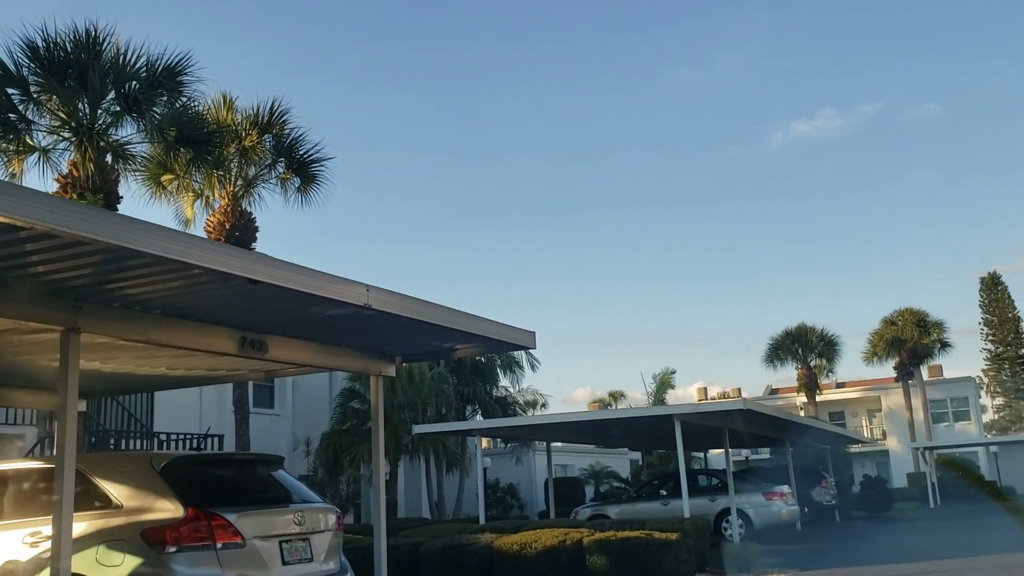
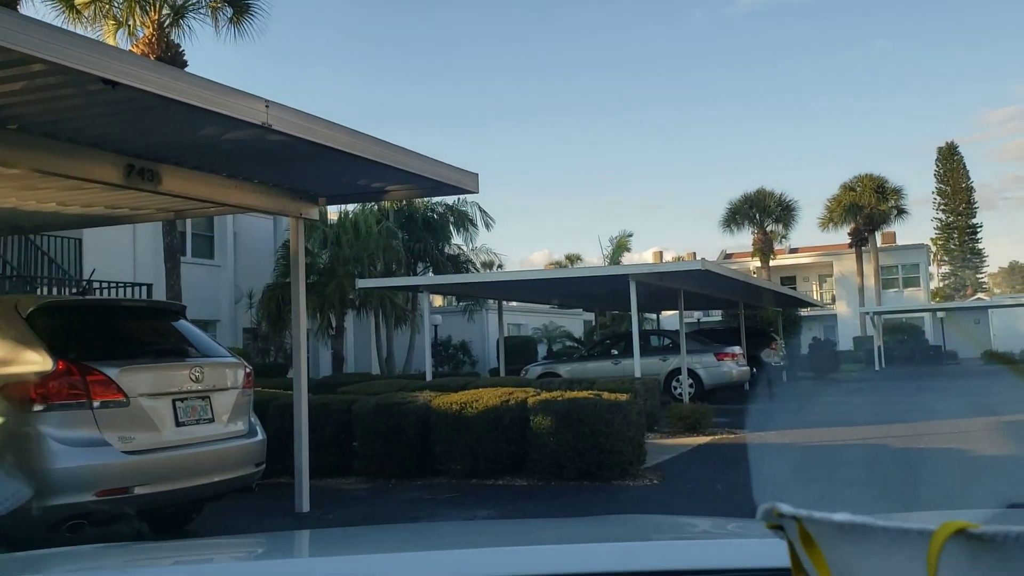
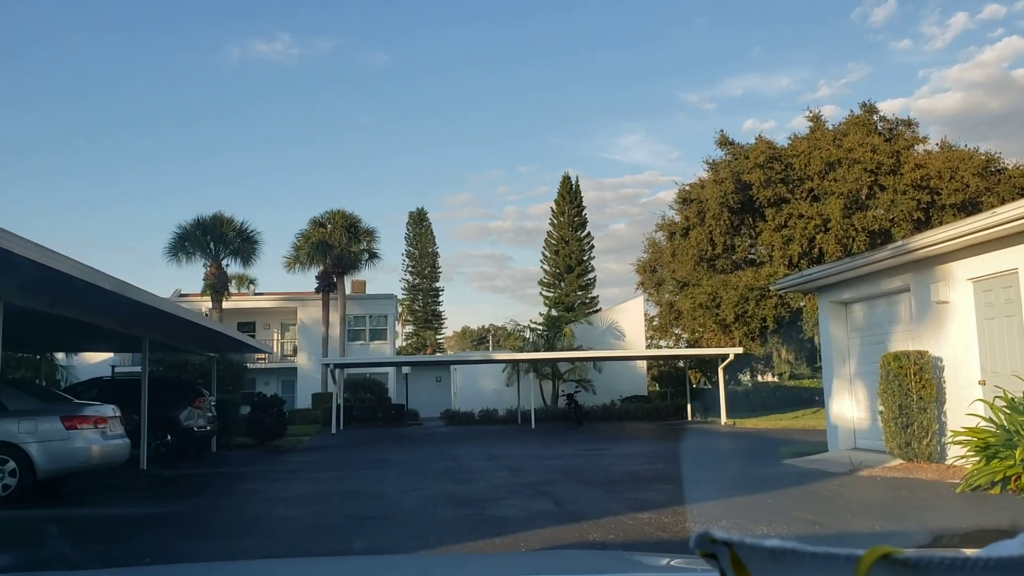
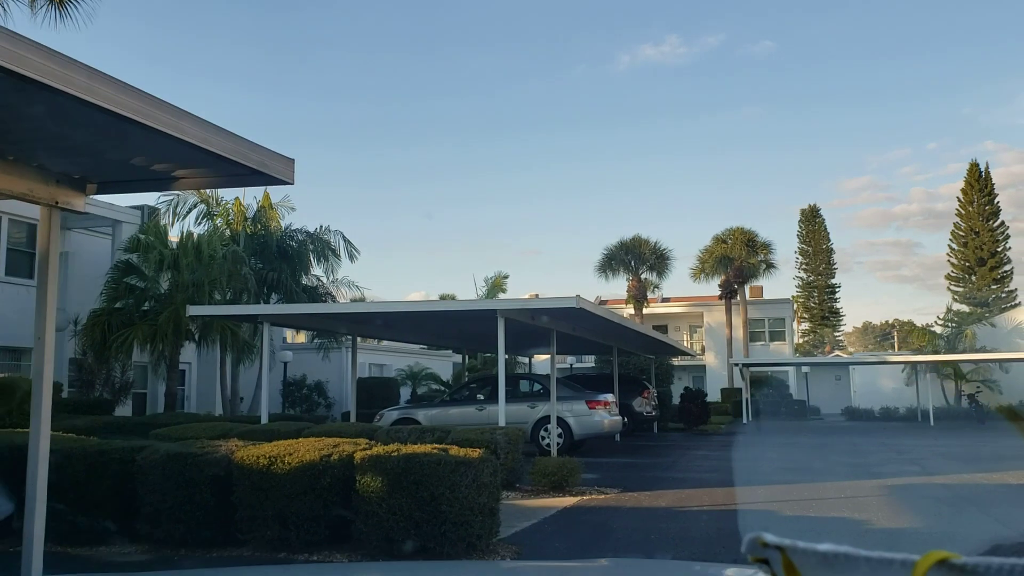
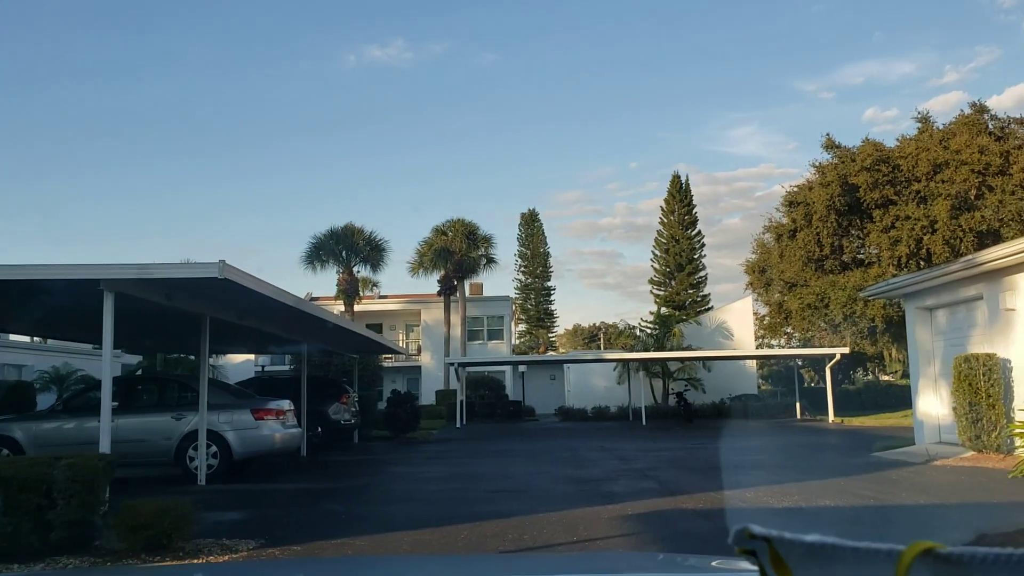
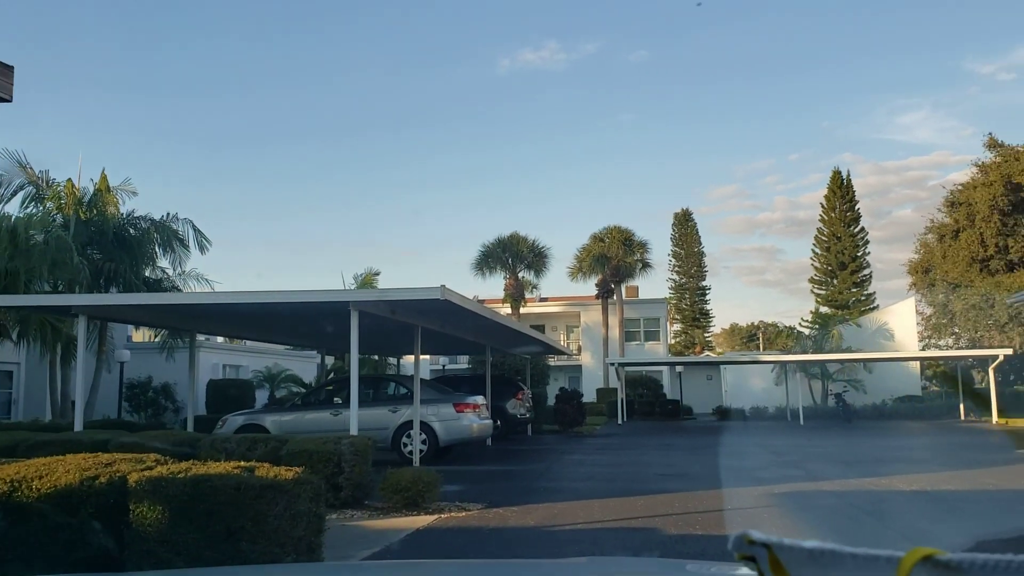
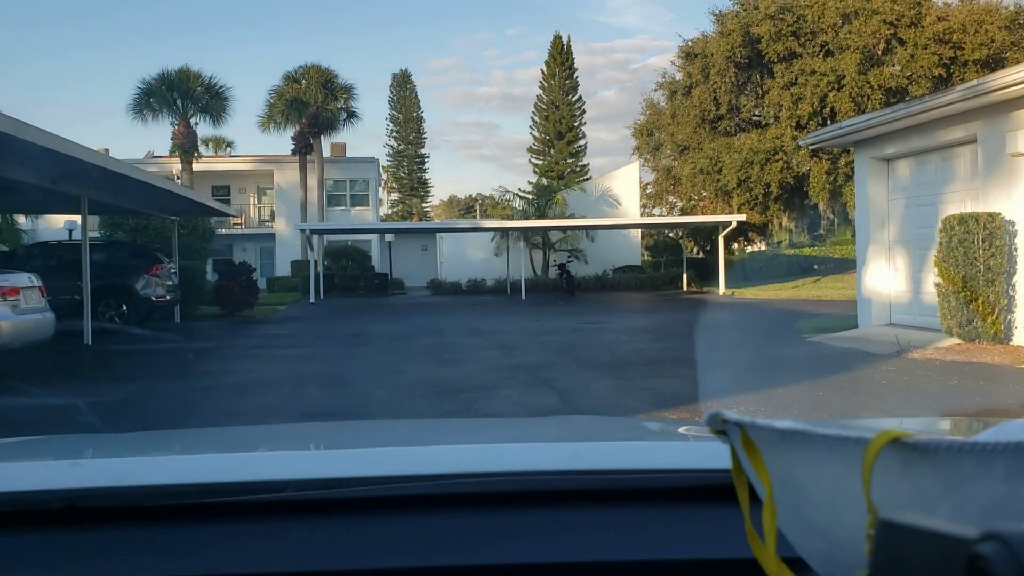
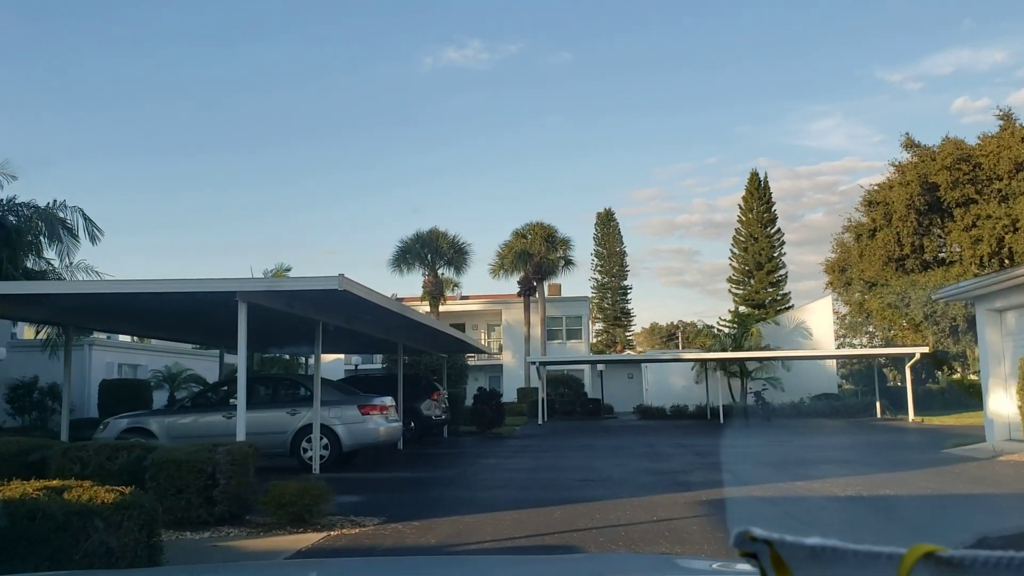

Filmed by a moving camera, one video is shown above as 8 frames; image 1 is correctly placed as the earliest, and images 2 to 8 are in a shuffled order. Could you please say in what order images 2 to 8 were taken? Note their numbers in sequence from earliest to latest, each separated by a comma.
2, 4, 6, 8, 5, 3, 7
